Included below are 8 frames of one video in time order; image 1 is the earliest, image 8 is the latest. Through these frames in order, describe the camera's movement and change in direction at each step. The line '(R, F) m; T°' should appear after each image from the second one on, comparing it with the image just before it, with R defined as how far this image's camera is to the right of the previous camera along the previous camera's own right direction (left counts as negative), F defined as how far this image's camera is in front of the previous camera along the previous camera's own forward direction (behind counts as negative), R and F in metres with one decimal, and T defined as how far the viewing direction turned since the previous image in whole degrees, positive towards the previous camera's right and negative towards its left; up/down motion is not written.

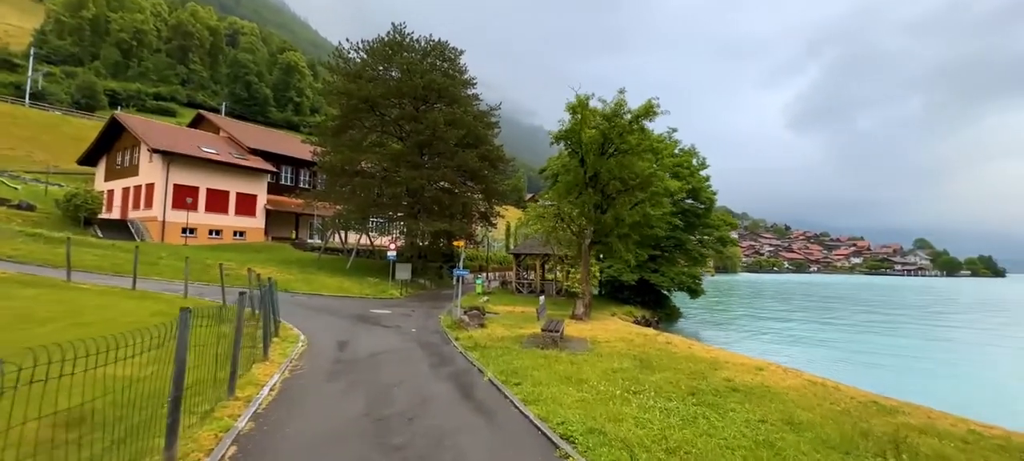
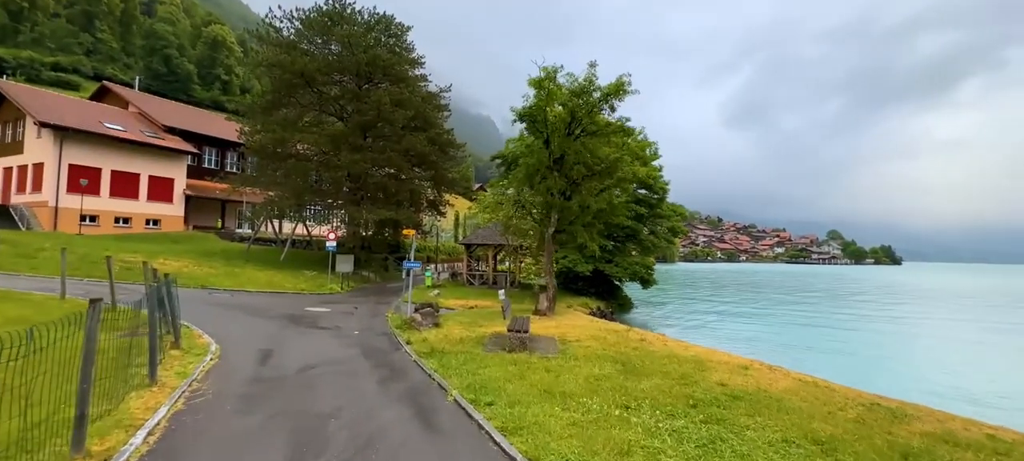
(-0.4, +1.9) m; +7°
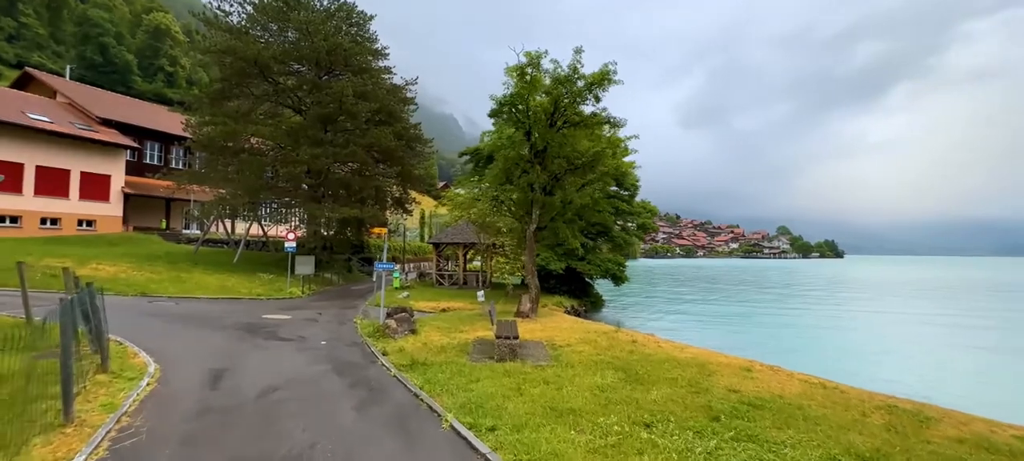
(-0.6, +1.1) m; +5°
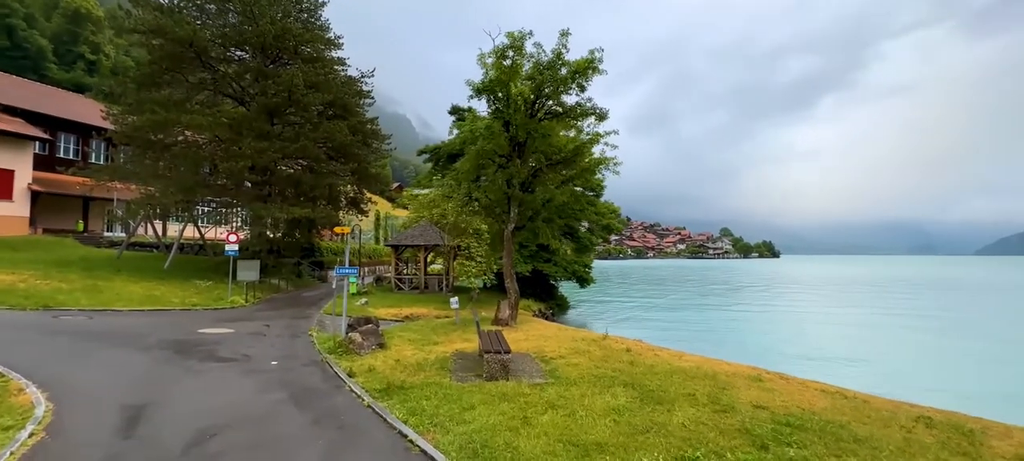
(-0.8, +1.5) m; +6°
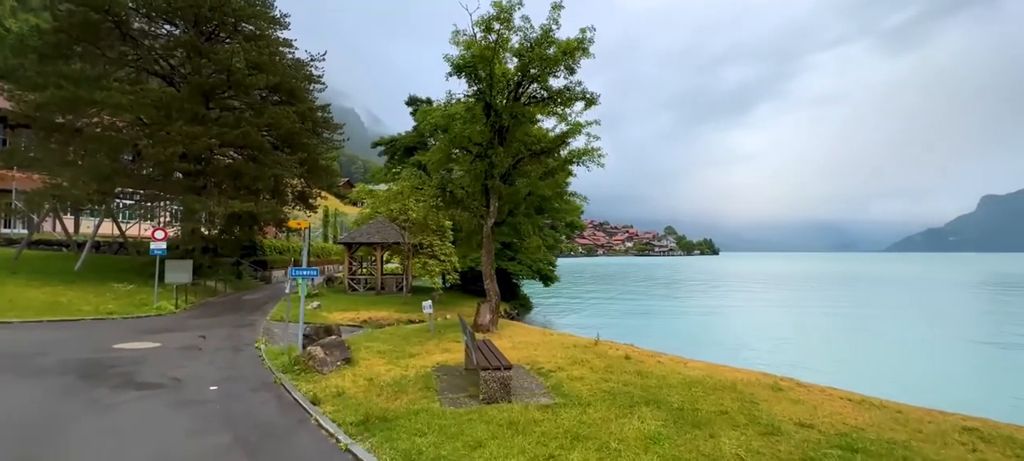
(-0.9, +1.5) m; +6°
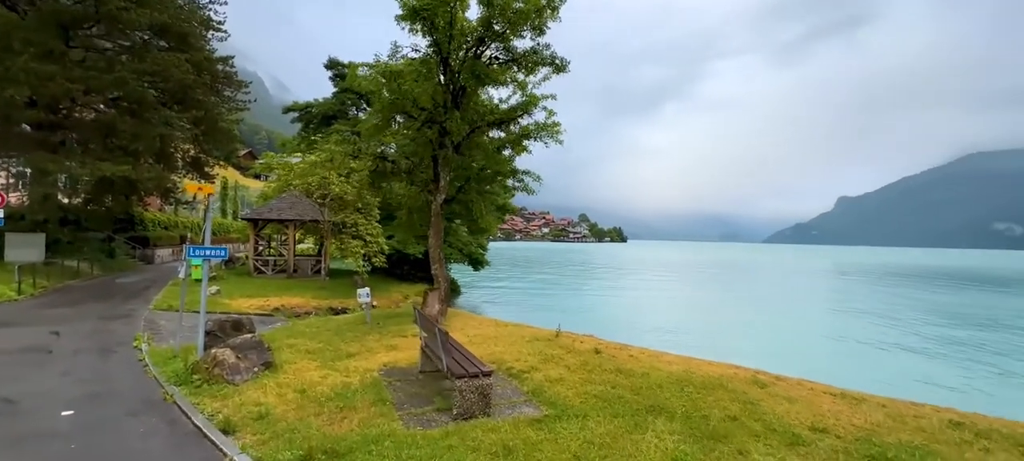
(-1.0, +1.7) m; +10°
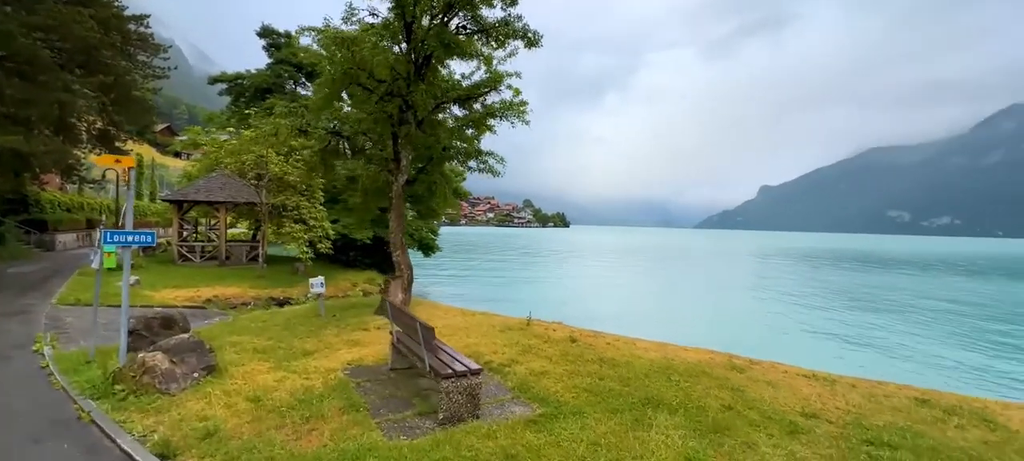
(-0.6, +0.7) m; +7°
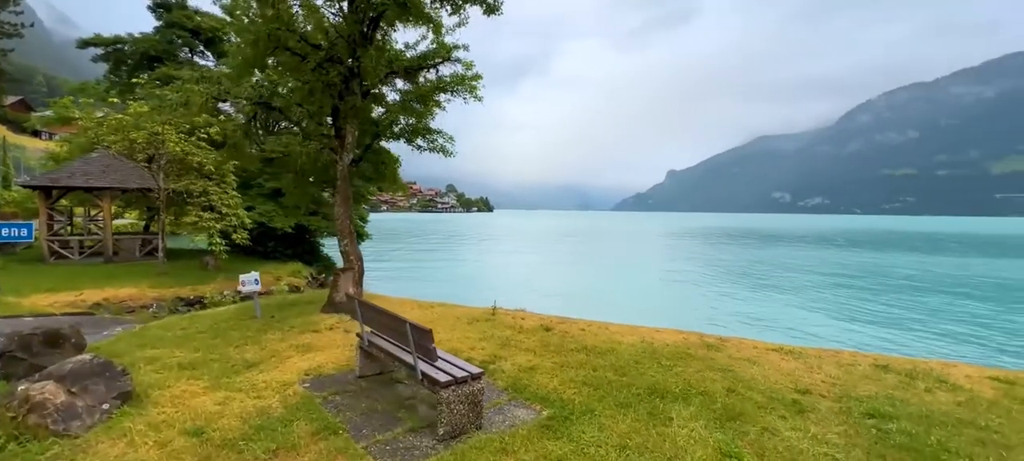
(-0.9, +0.9) m; +10°
